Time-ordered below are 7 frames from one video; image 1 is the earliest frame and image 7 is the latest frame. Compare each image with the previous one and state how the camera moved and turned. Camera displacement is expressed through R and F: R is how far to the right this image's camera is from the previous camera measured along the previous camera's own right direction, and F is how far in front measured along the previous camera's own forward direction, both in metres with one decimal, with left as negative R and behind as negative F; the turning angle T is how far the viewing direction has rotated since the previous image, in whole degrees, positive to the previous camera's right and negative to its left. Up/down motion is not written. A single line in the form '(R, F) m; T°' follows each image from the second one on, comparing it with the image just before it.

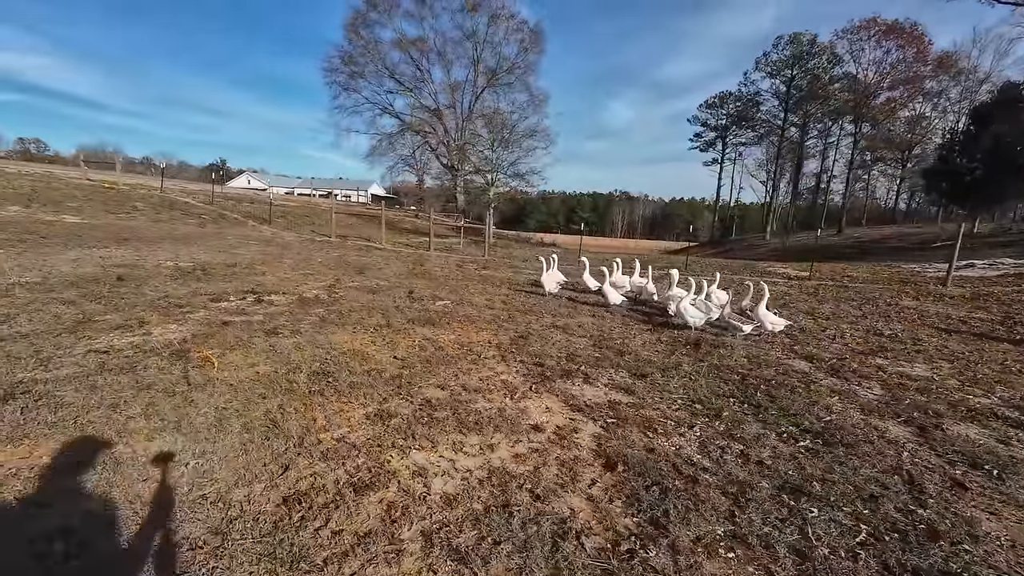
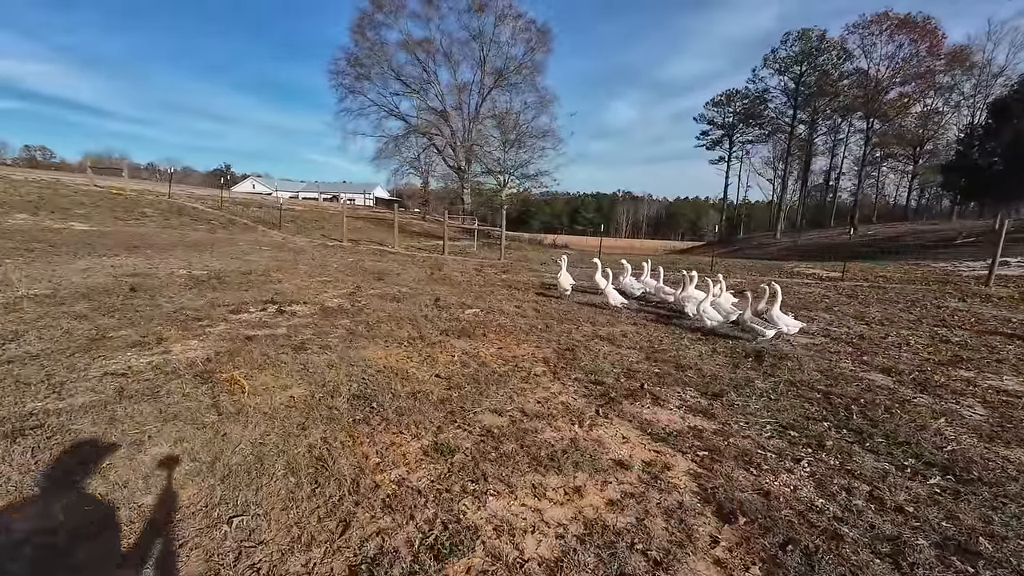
(-0.6, +0.5) m; 0°
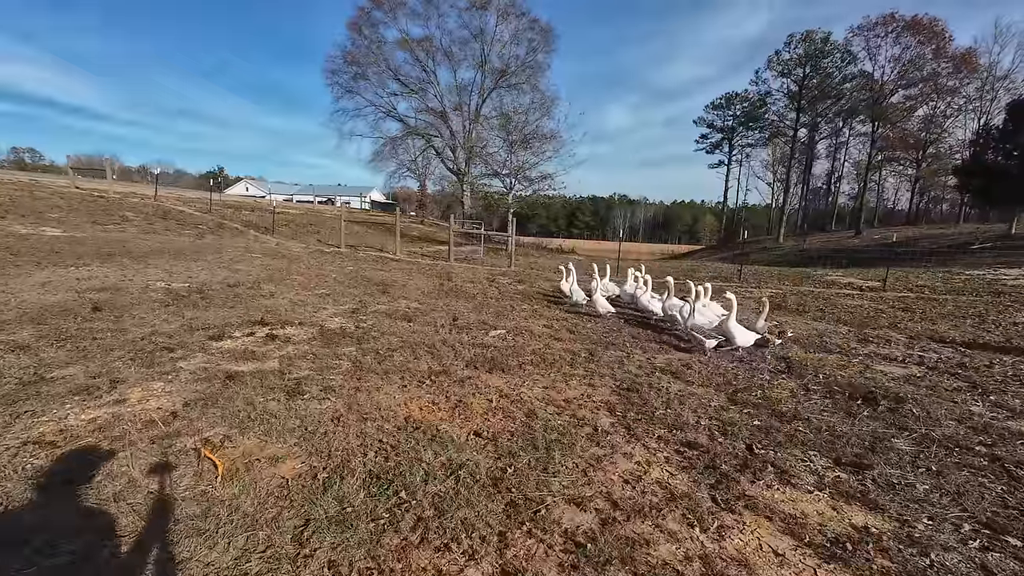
(-0.7, +1.3) m; +1°
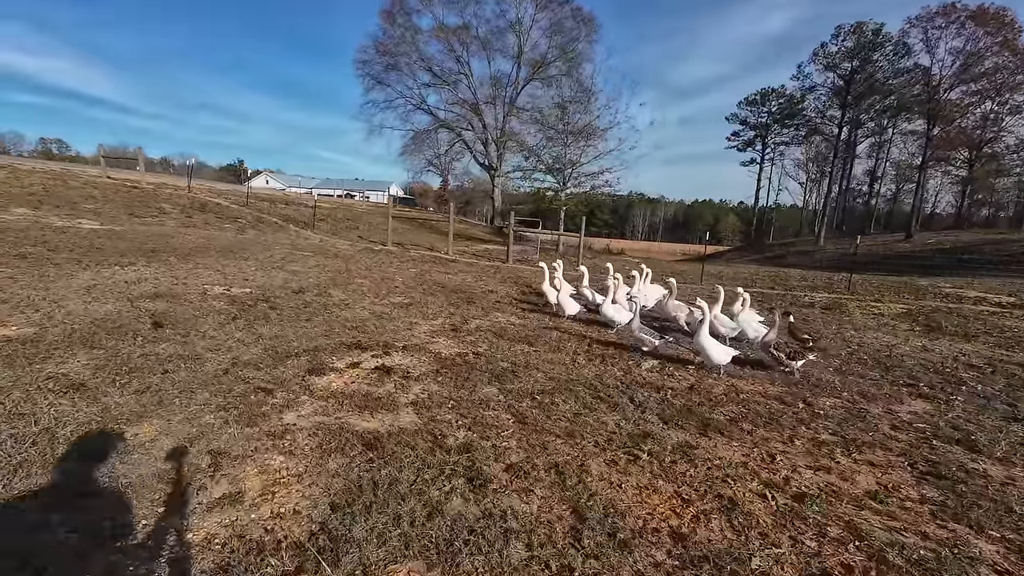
(-2.2, +1.6) m; -1°
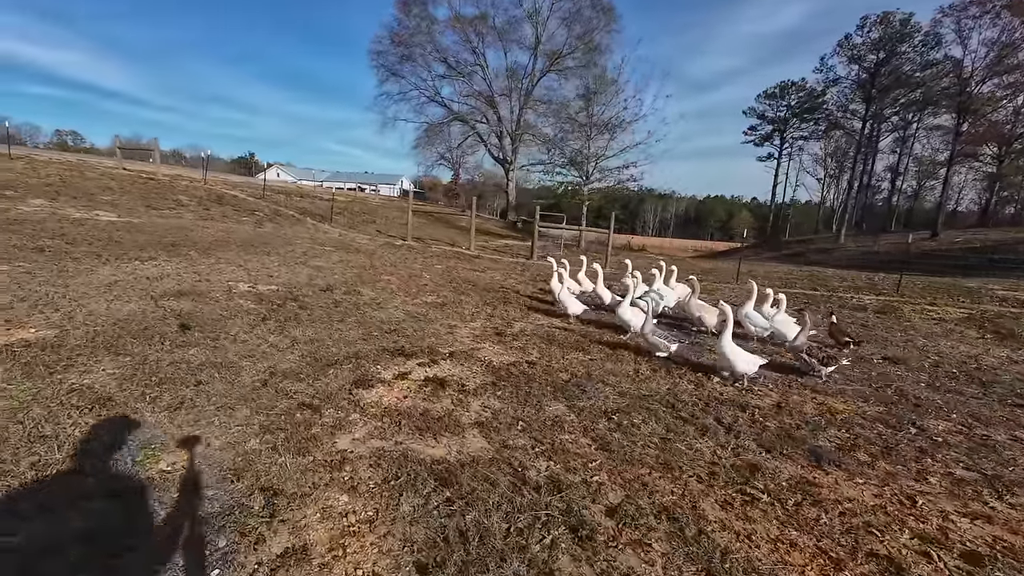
(-0.7, +0.6) m; -1°
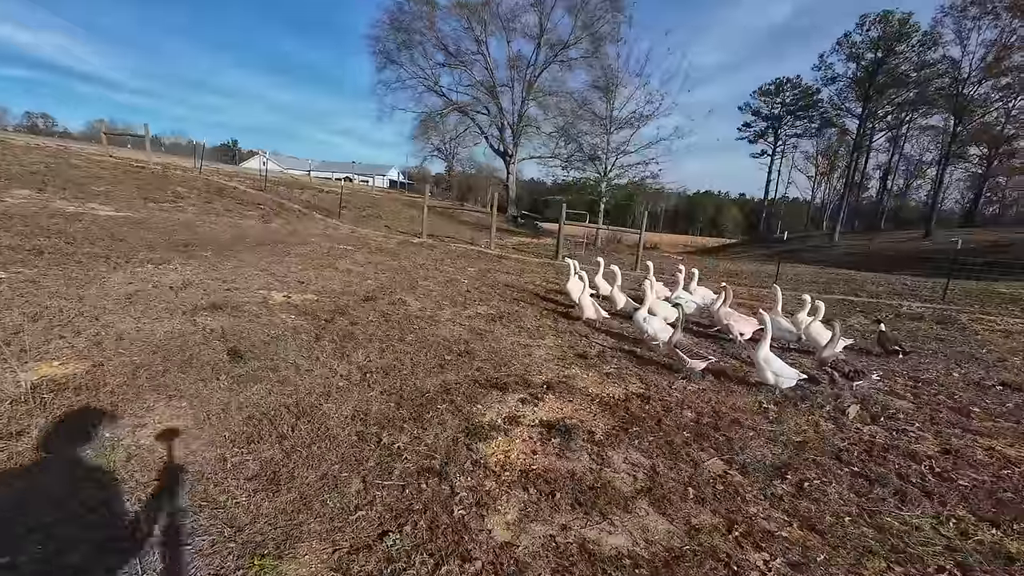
(-1.4, +0.8) m; +2°
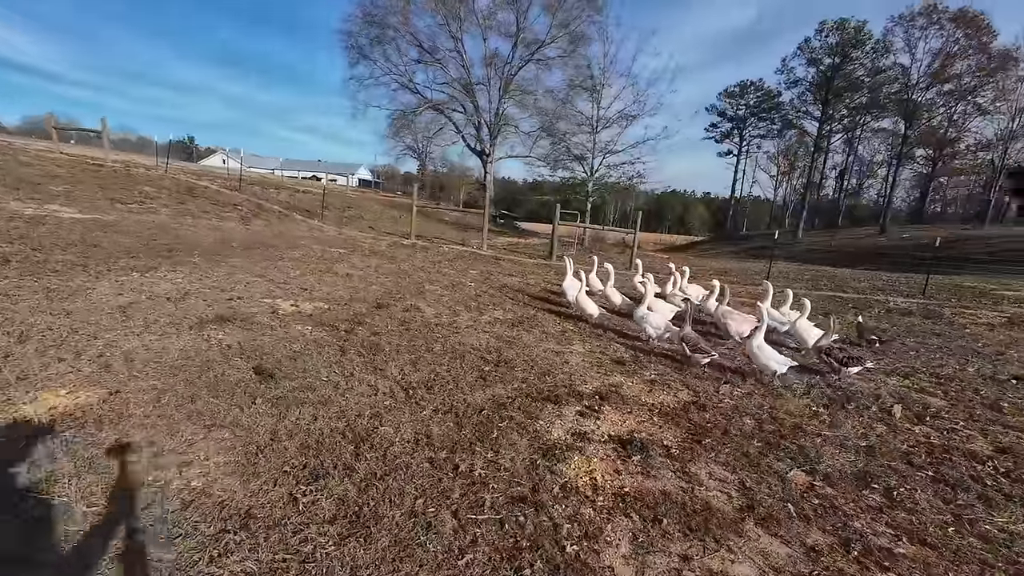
(-0.9, +0.3) m; +4°
